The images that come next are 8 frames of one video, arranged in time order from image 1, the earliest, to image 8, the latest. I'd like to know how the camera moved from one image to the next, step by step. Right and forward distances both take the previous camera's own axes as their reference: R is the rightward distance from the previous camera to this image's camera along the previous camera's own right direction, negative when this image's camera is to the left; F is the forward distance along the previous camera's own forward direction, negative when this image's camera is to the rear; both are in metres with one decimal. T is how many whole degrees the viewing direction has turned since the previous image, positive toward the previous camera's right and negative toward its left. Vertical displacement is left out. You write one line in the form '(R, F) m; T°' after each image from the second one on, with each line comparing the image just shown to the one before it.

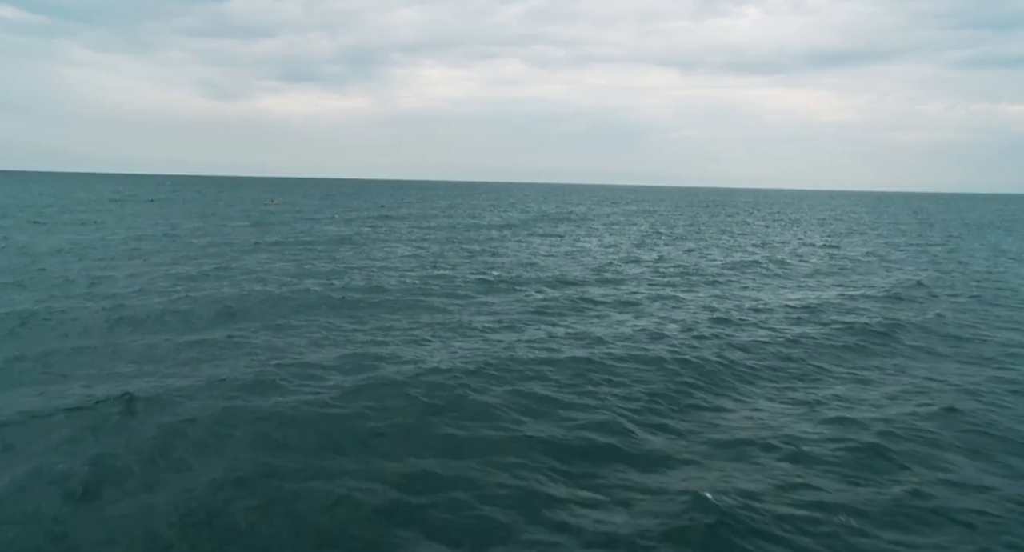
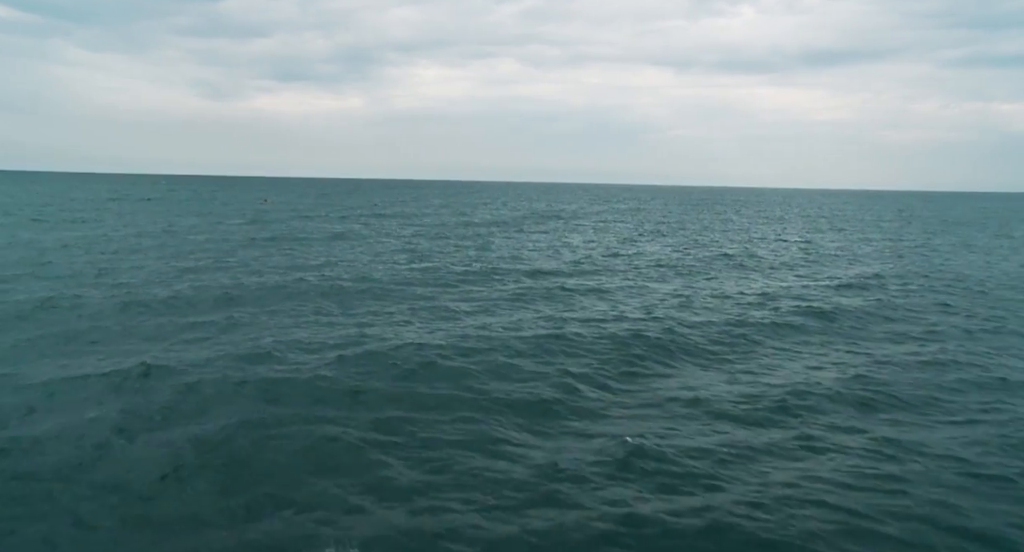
(+1.2, -3.3) m; 0°
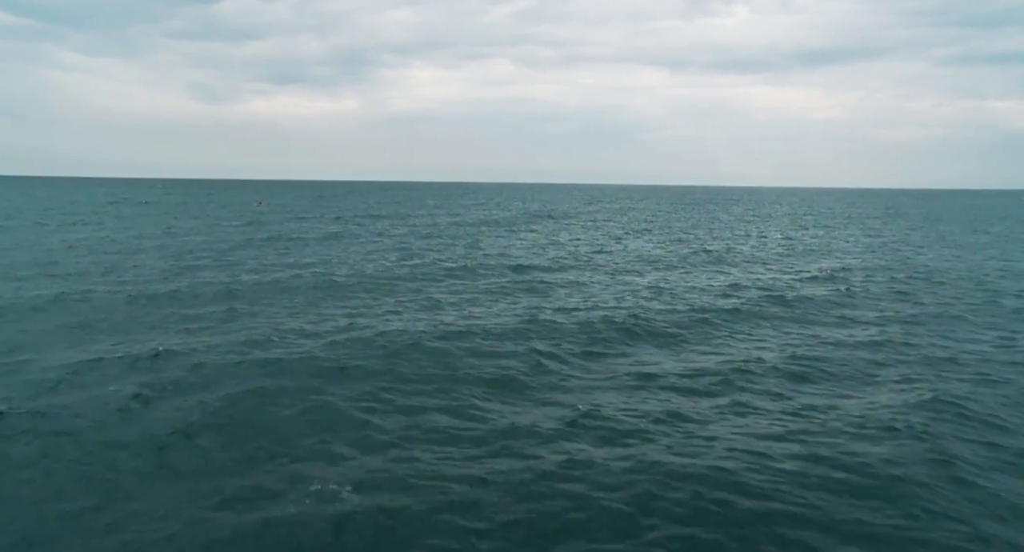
(+0.9, -2.7) m; 0°
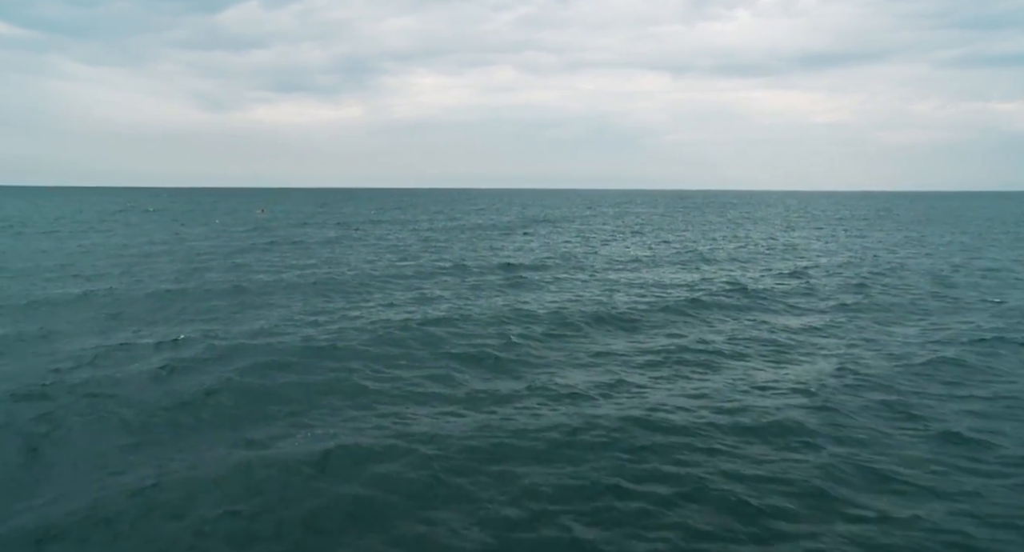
(+1.3, -3.7) m; 0°
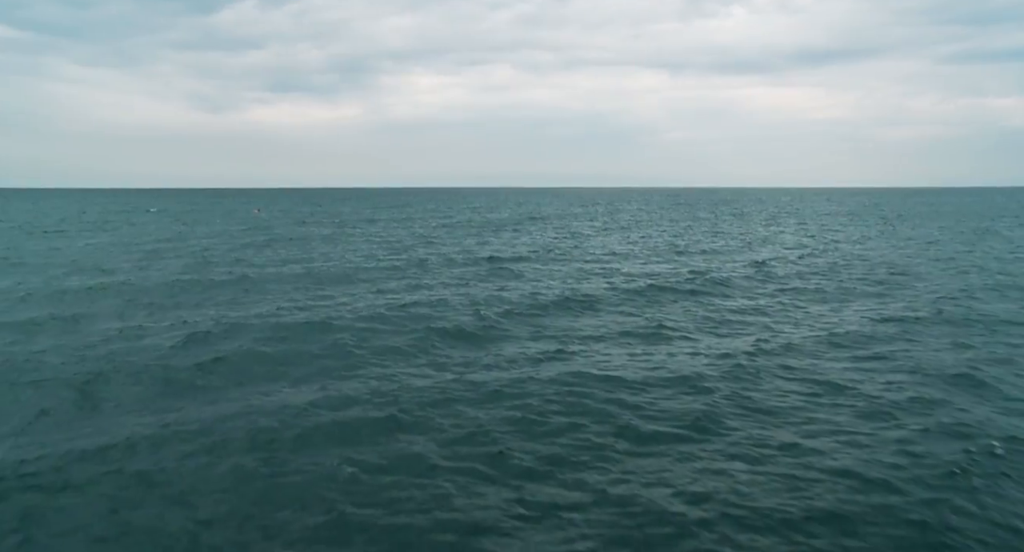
(+1.4, -3.9) m; 0°
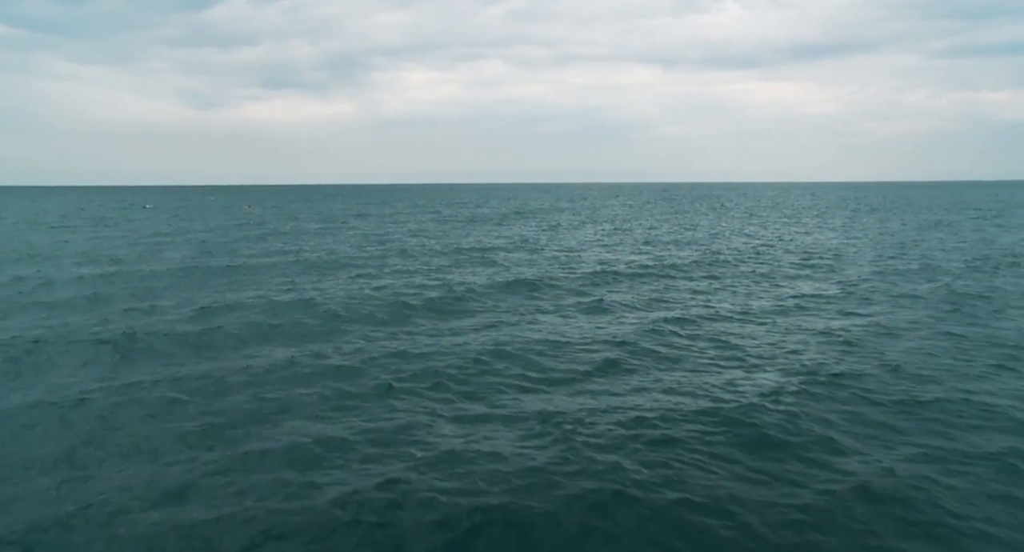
(+1.7, -4.6) m; 0°
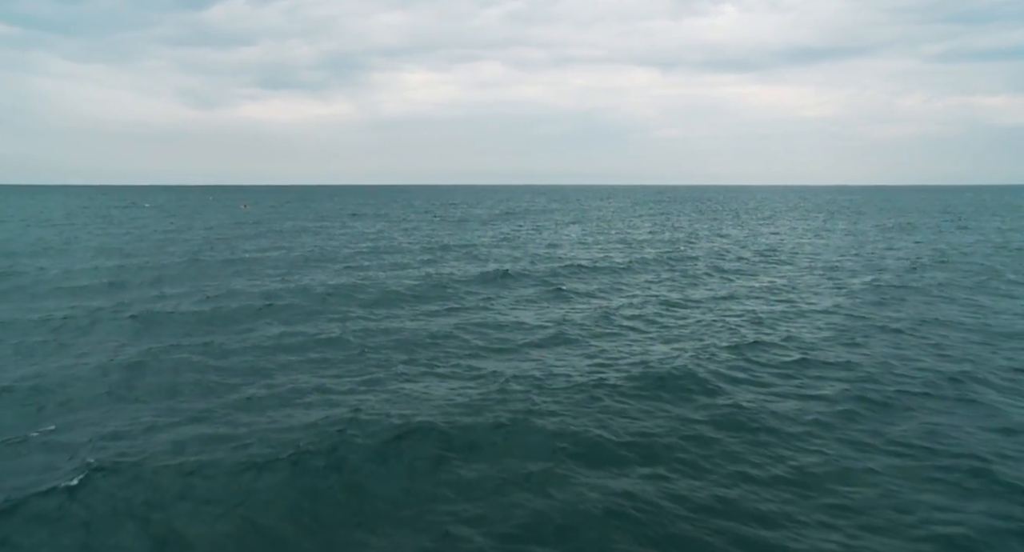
(+1.4, -3.9) m; 0°
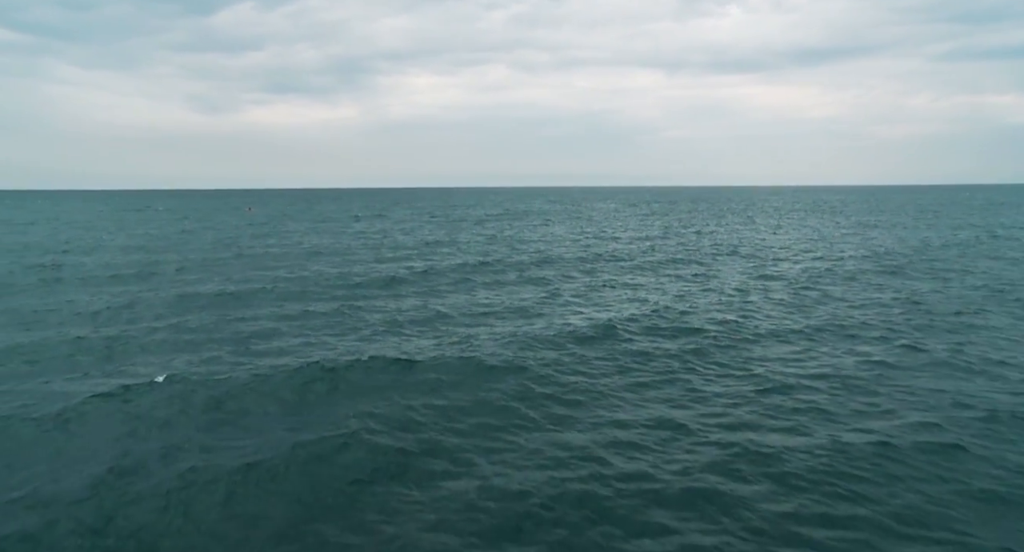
(+2.0, -5.7) m; 0°
